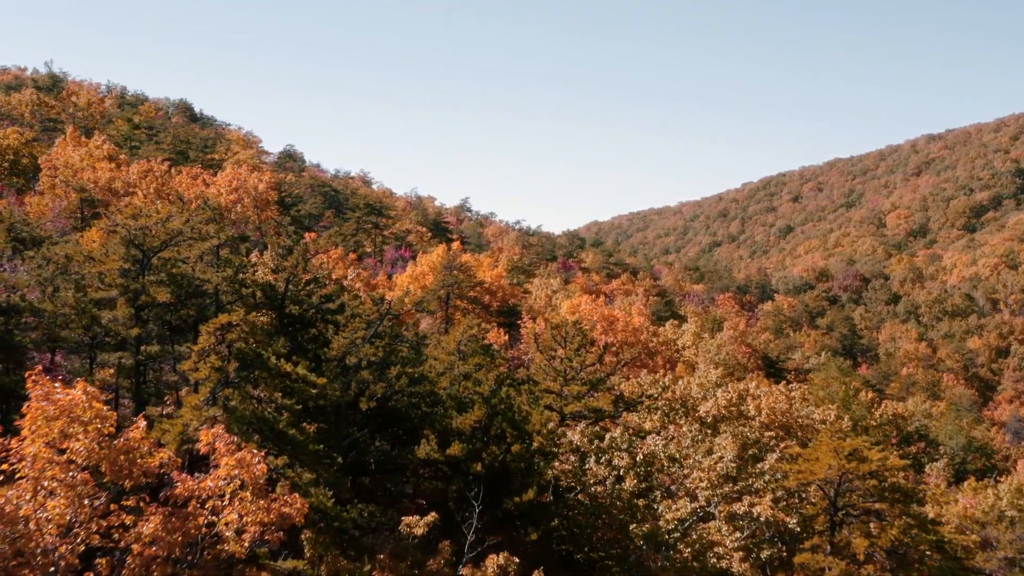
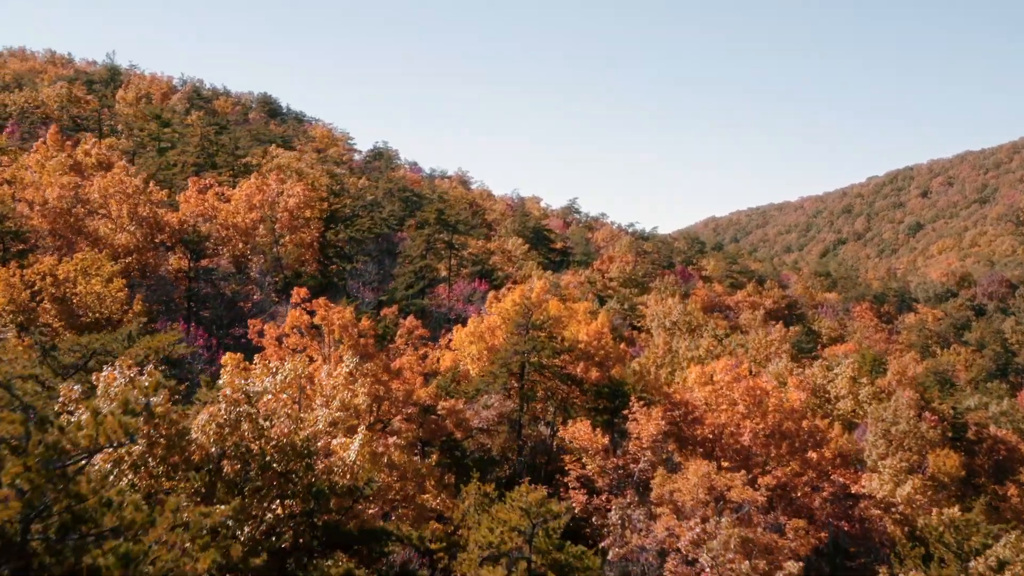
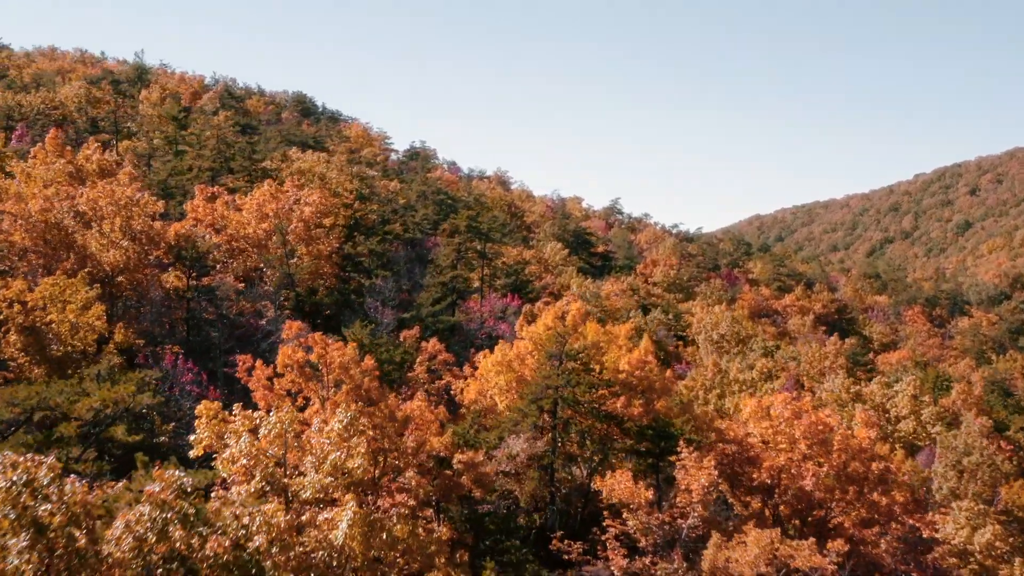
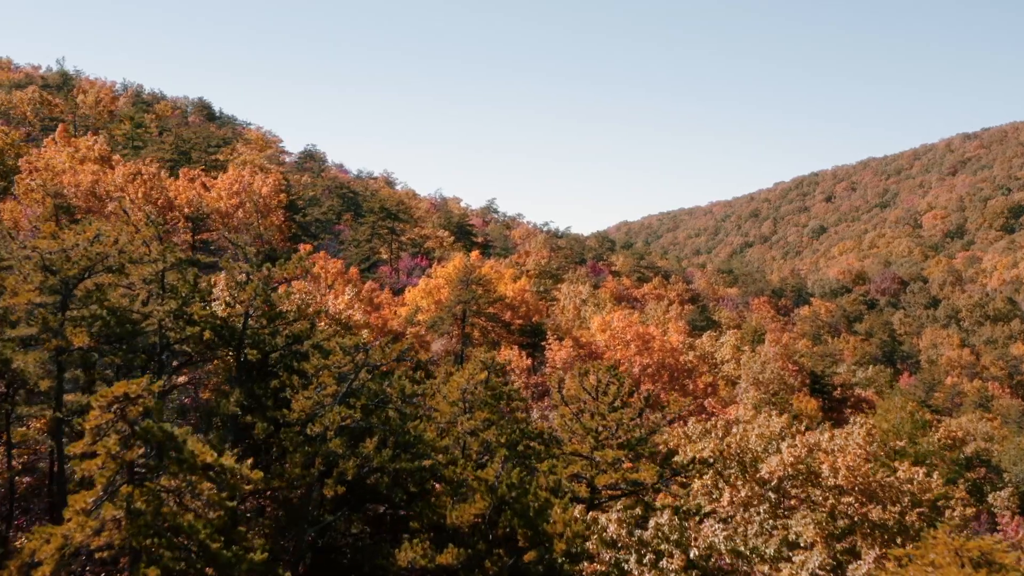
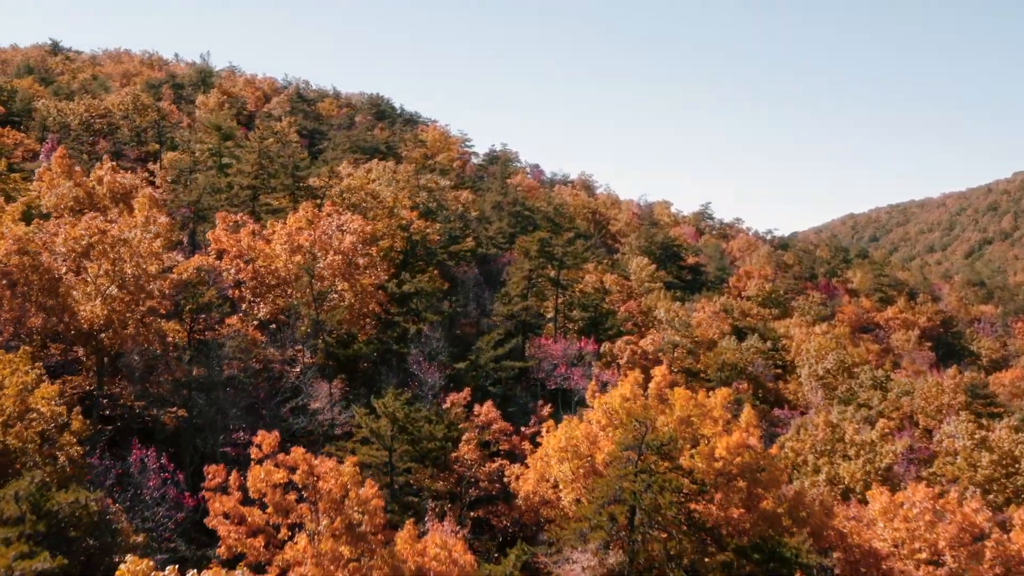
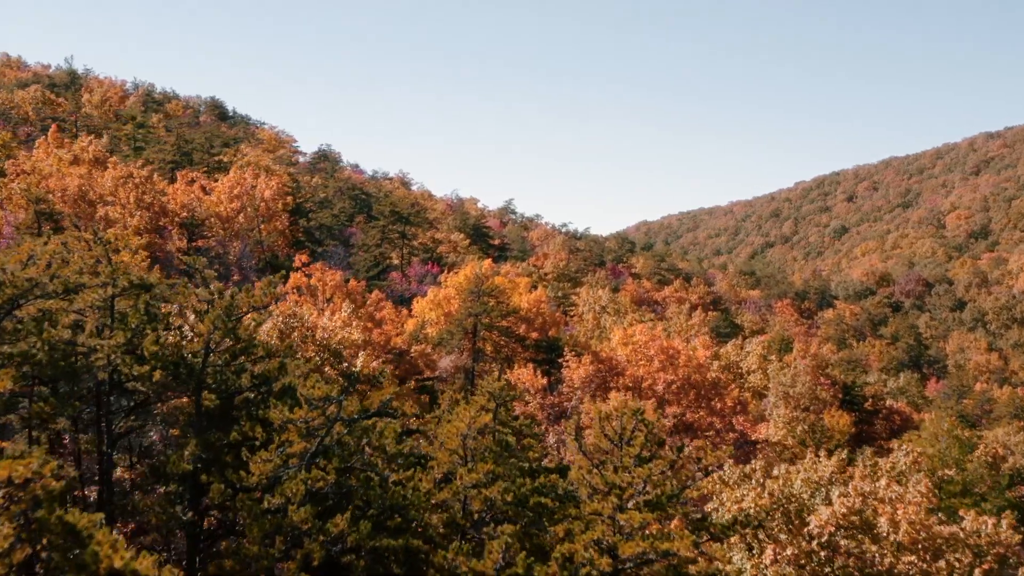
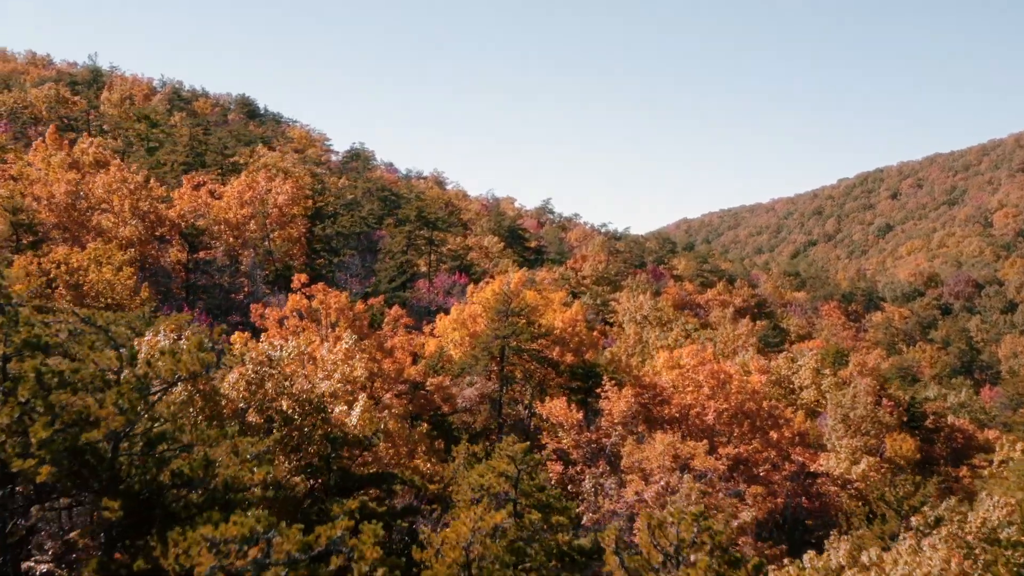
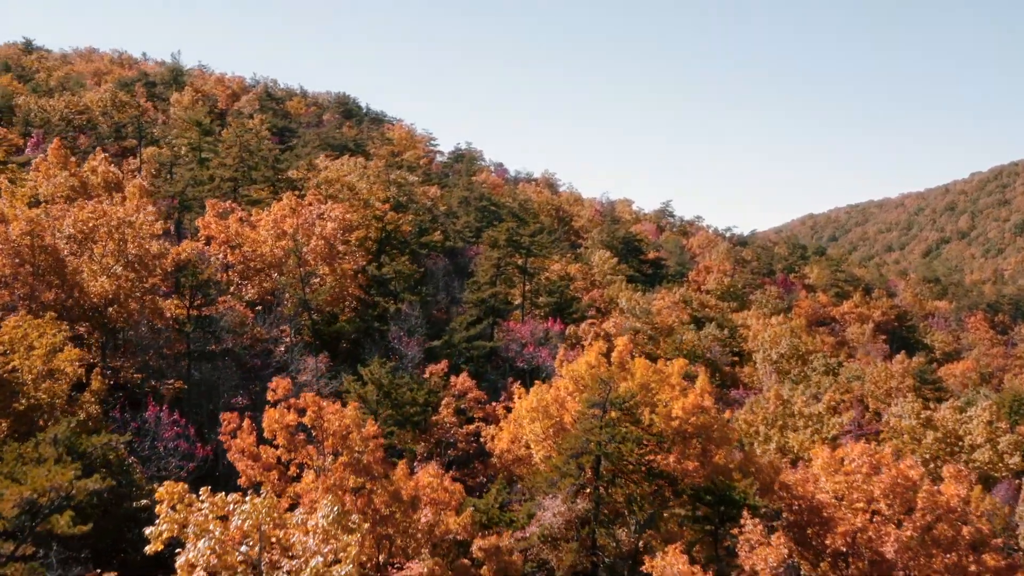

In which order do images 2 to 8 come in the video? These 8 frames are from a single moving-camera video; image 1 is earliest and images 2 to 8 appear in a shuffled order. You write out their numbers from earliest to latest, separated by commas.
4, 6, 7, 2, 3, 8, 5
